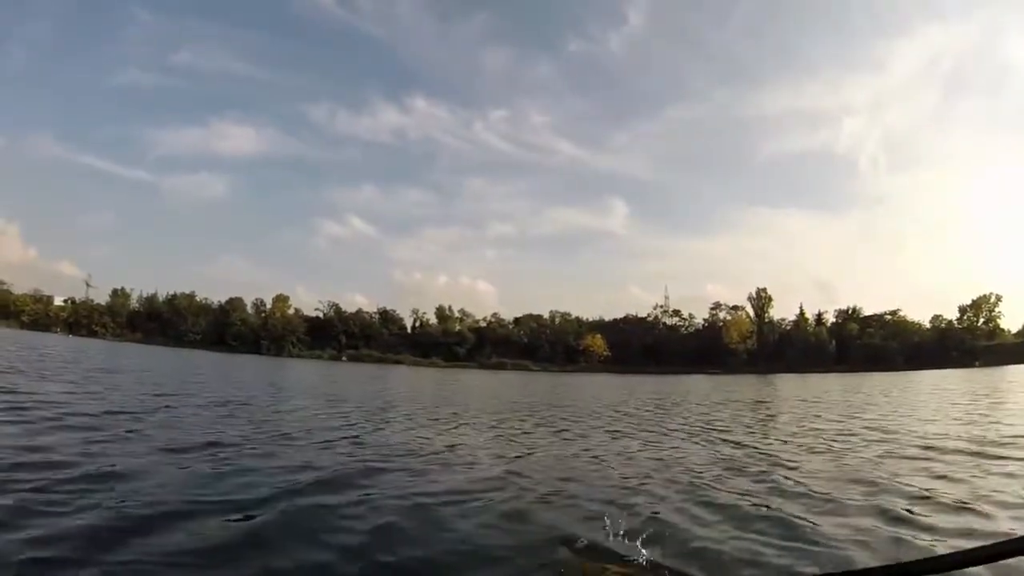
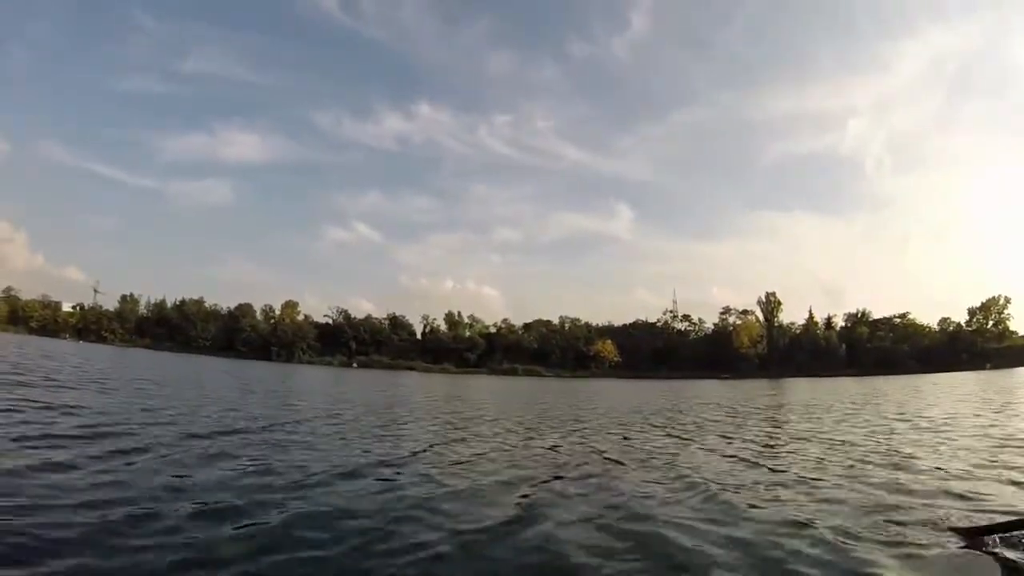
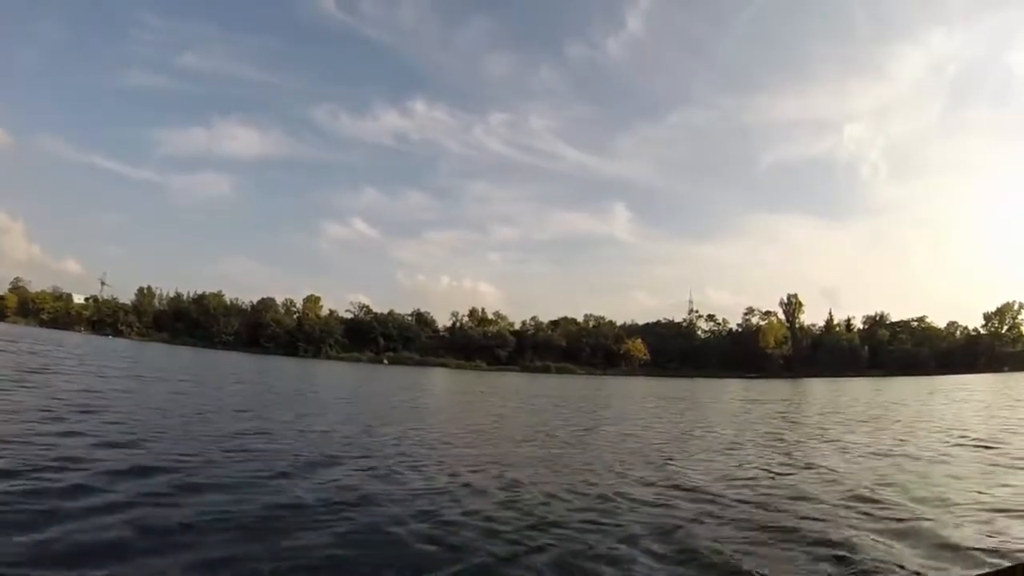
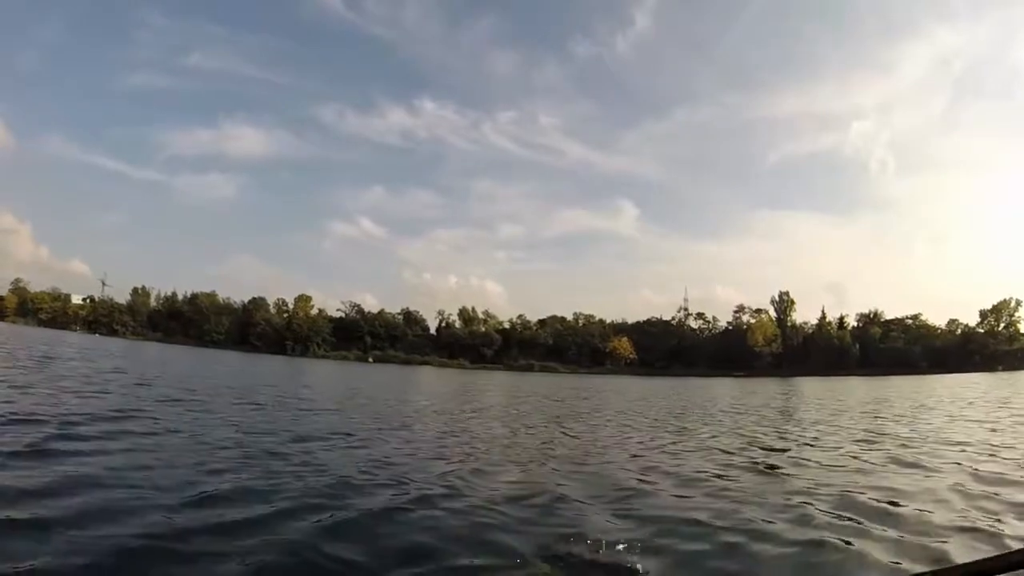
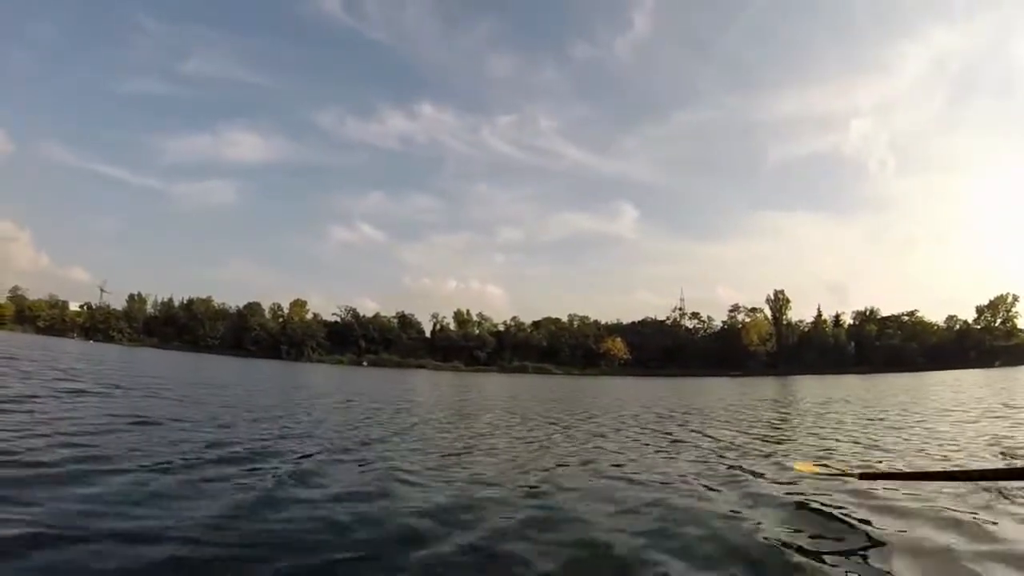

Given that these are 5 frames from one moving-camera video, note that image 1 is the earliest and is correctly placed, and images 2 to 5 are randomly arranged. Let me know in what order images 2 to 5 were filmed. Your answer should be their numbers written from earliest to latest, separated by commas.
2, 5, 4, 3
